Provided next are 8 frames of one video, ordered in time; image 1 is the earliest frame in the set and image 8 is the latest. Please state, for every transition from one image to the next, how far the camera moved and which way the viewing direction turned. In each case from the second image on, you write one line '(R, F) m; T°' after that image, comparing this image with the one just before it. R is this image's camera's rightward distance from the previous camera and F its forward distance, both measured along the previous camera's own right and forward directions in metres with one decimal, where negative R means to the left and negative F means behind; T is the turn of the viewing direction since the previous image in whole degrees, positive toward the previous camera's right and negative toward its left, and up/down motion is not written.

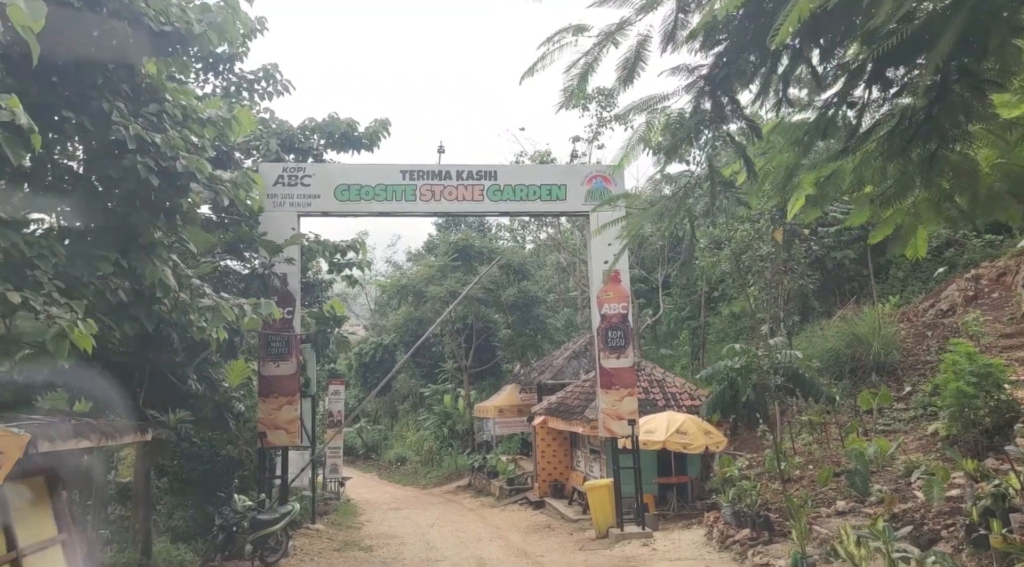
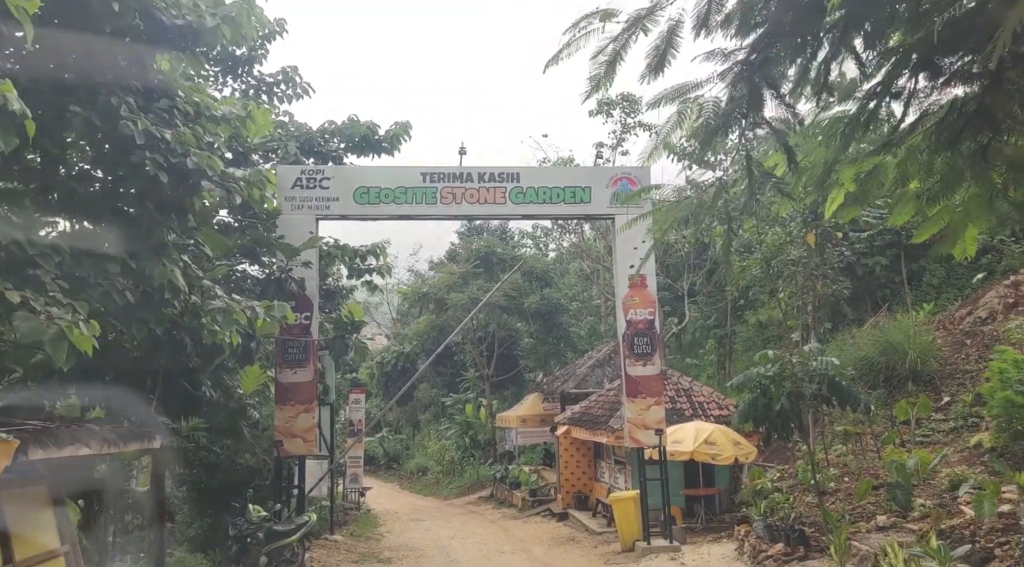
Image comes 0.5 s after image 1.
(0.0, +0.3) m; -2°
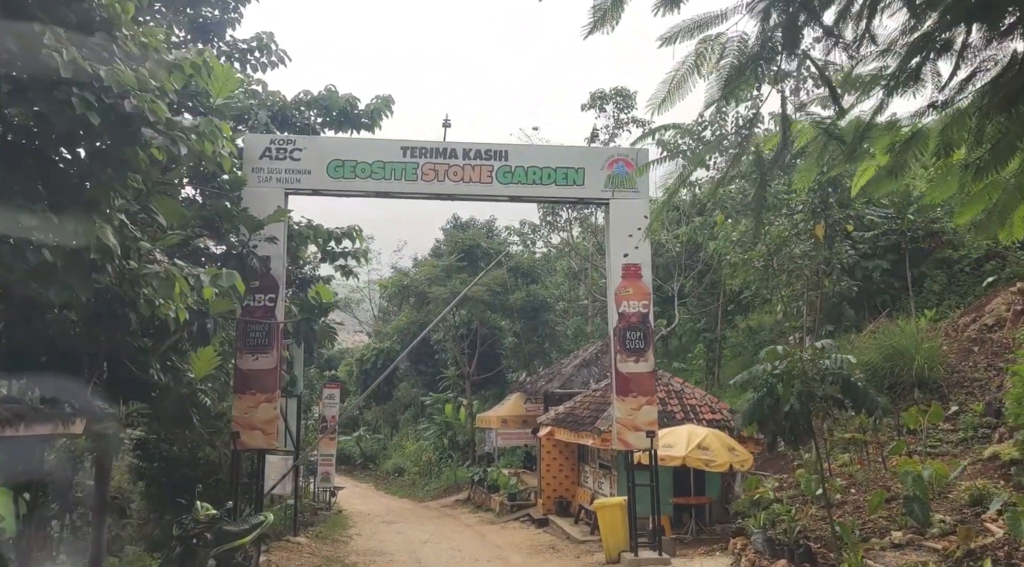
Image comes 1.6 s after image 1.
(0.0, +0.8) m; +1°
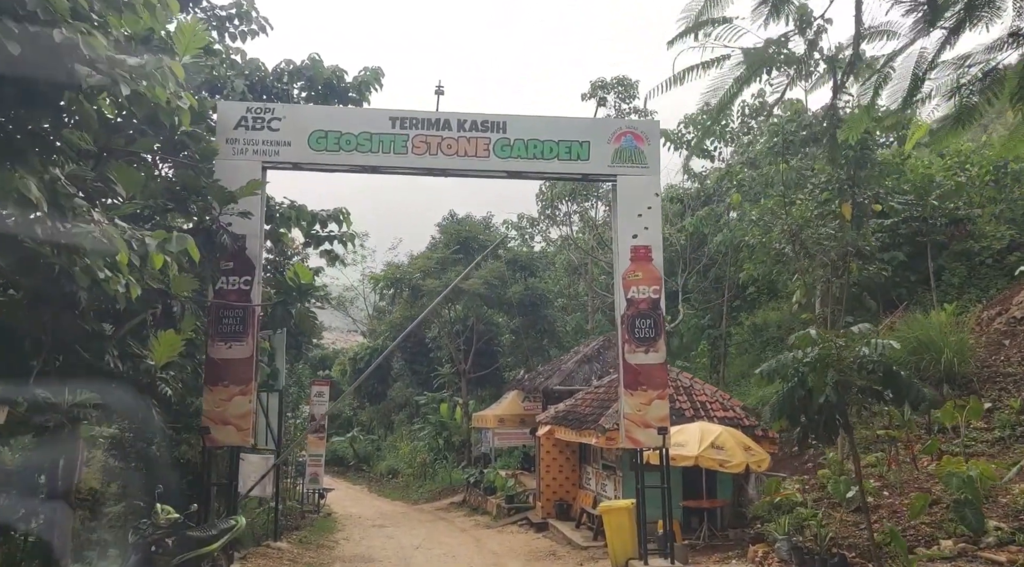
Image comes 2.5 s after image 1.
(0.0, +0.9) m; 0°
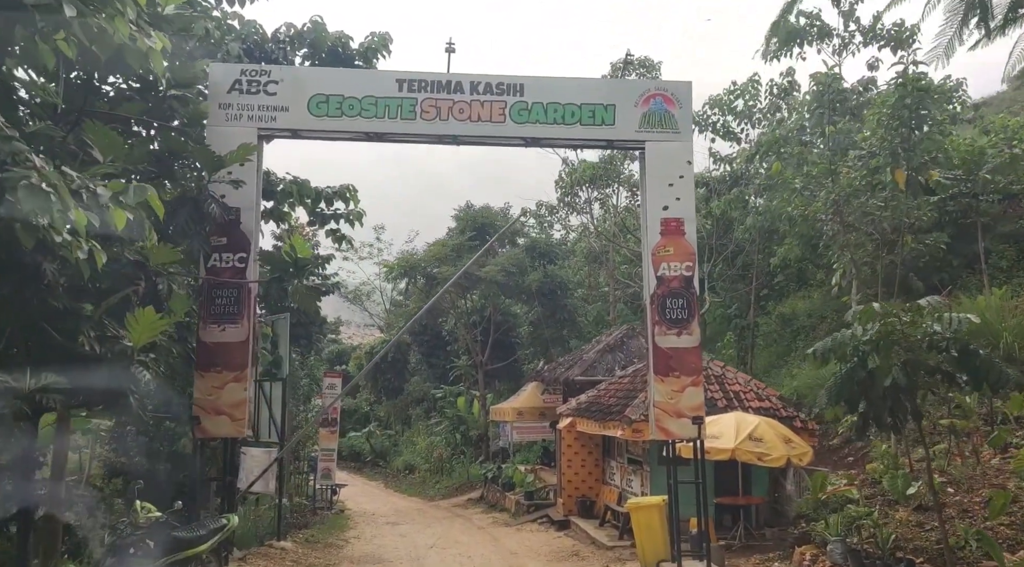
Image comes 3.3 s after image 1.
(0.0, +0.8) m; -1°
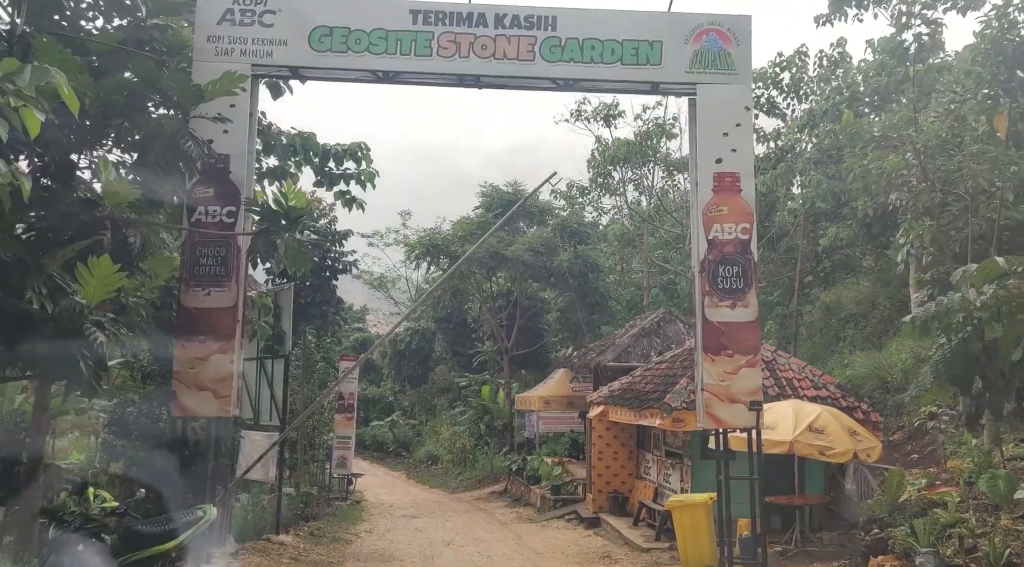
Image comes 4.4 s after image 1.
(0.0, +1.1) m; -2°
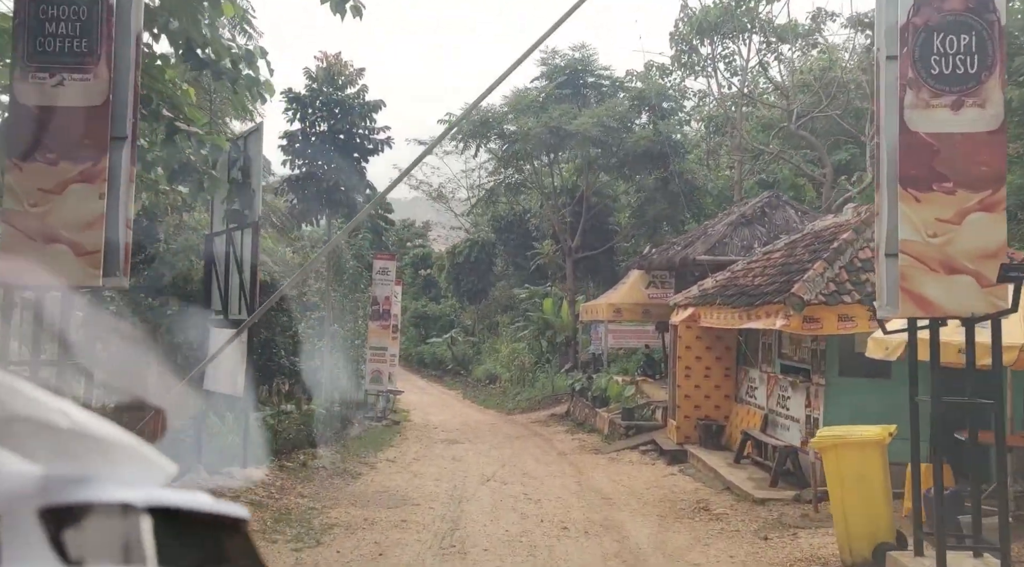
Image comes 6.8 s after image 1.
(+0.1, +2.9) m; -5°
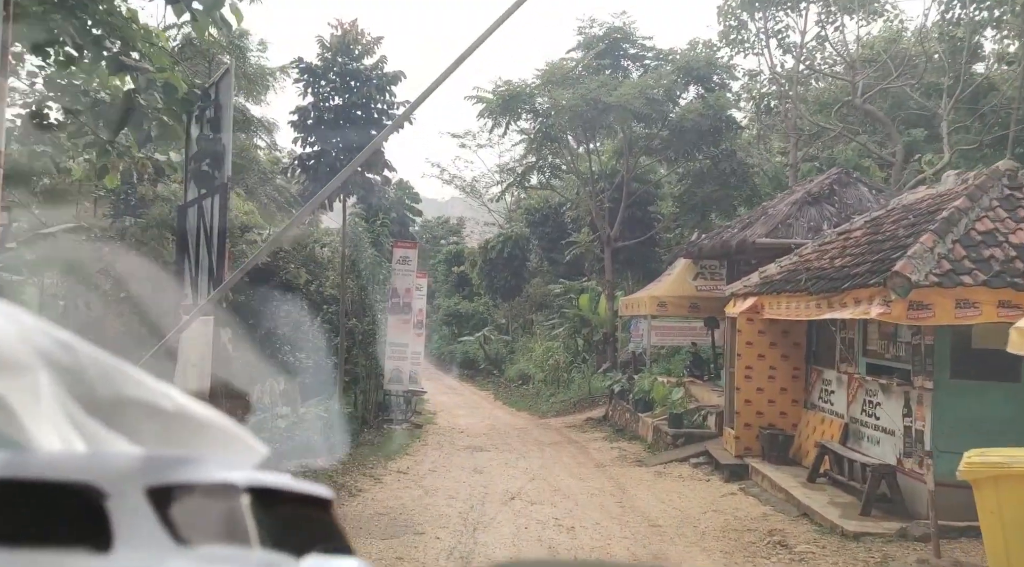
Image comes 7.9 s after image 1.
(+0.1, +1.4) m; -3°
